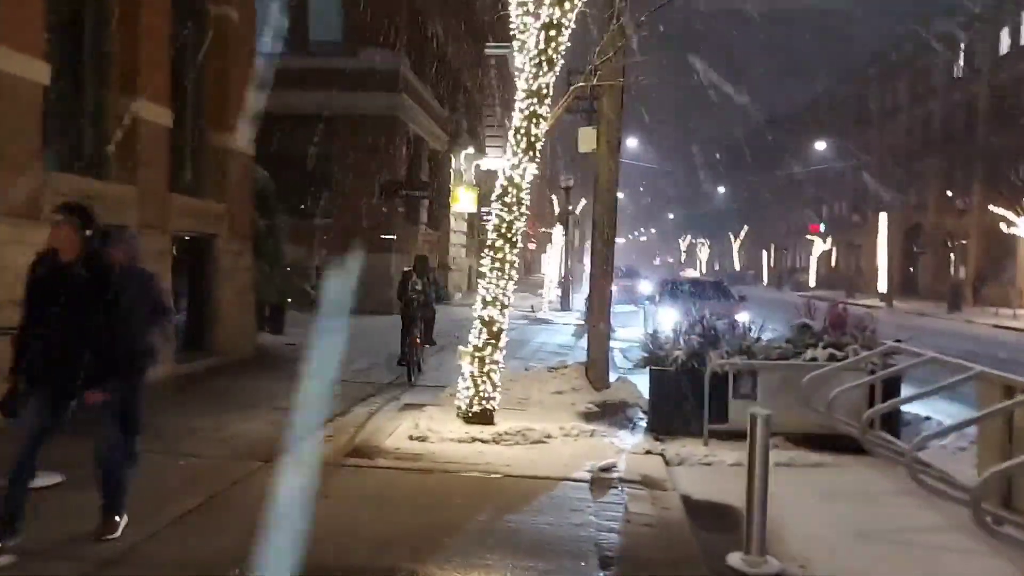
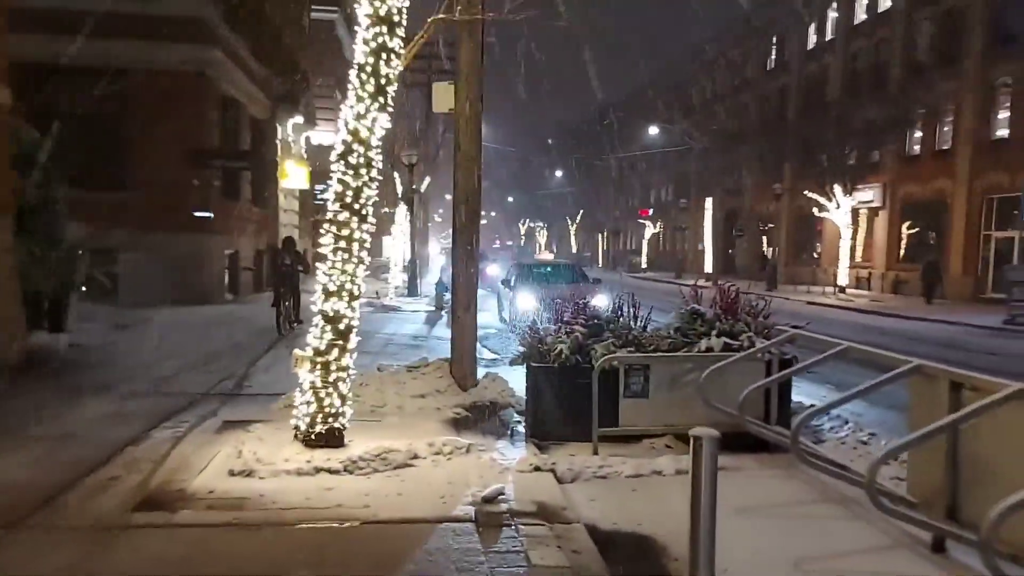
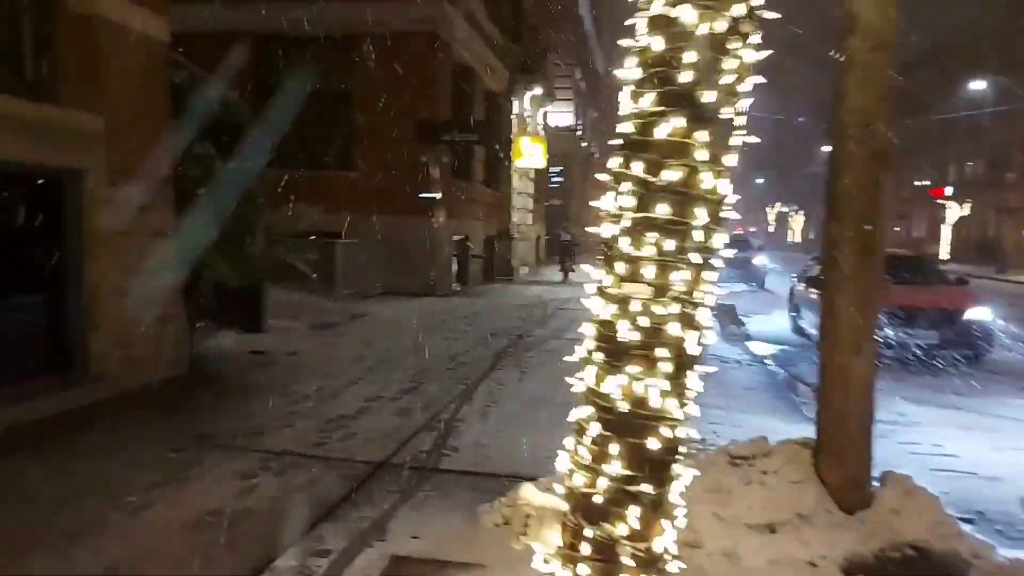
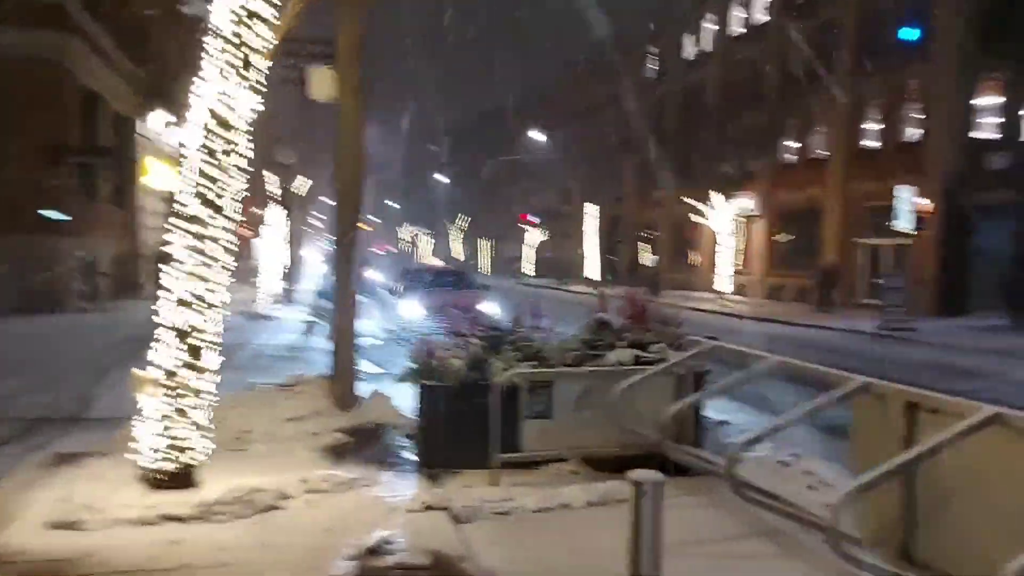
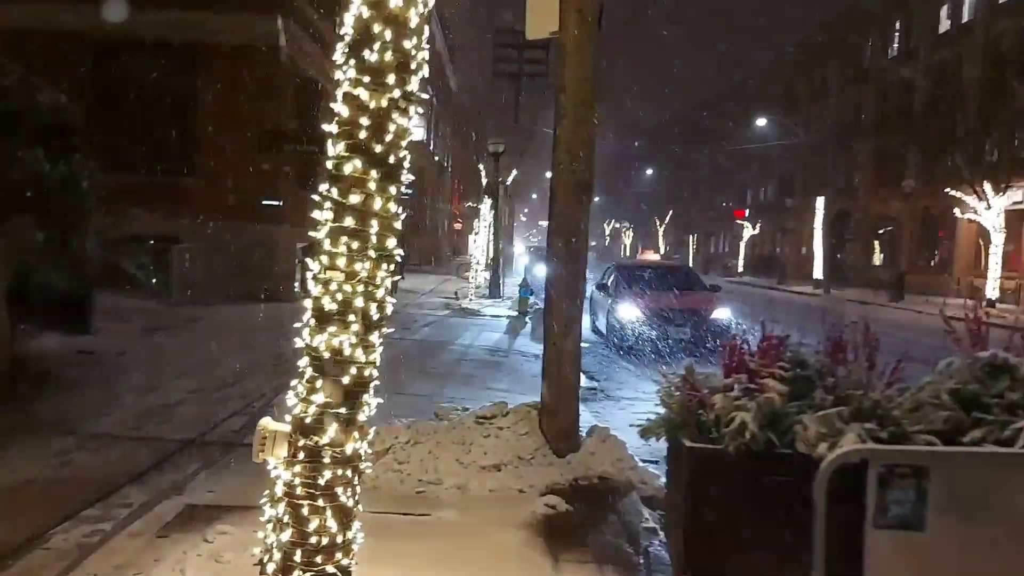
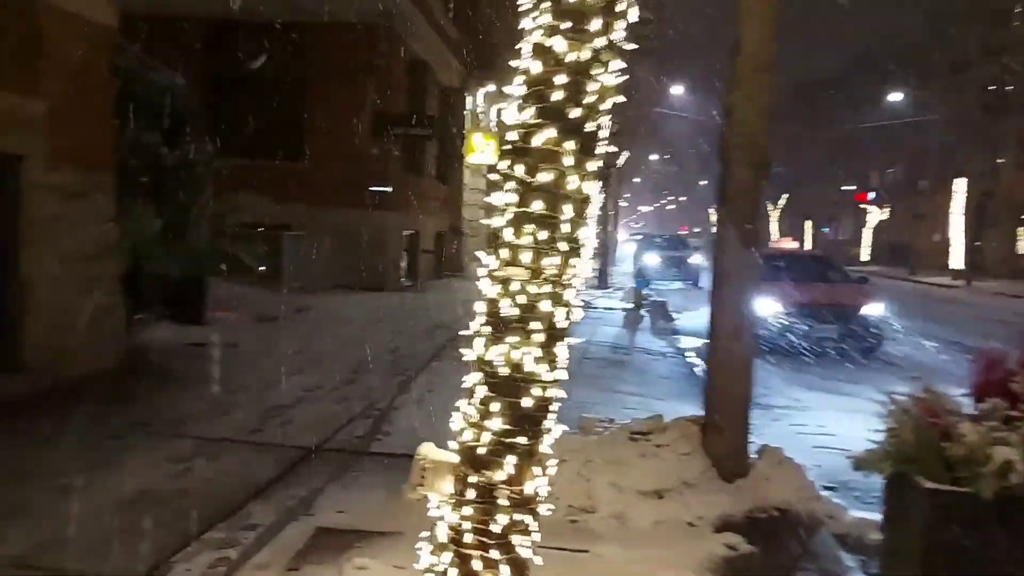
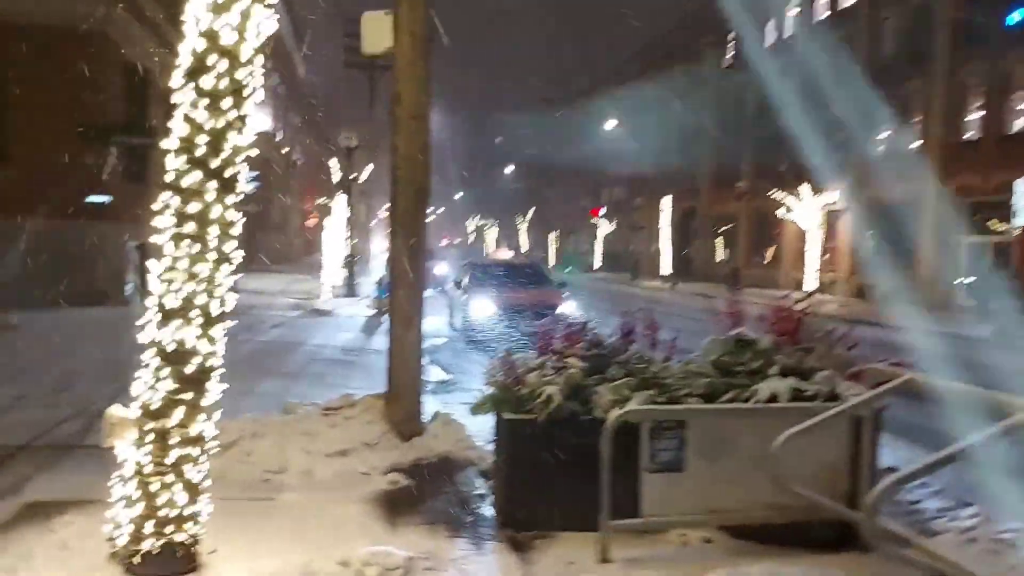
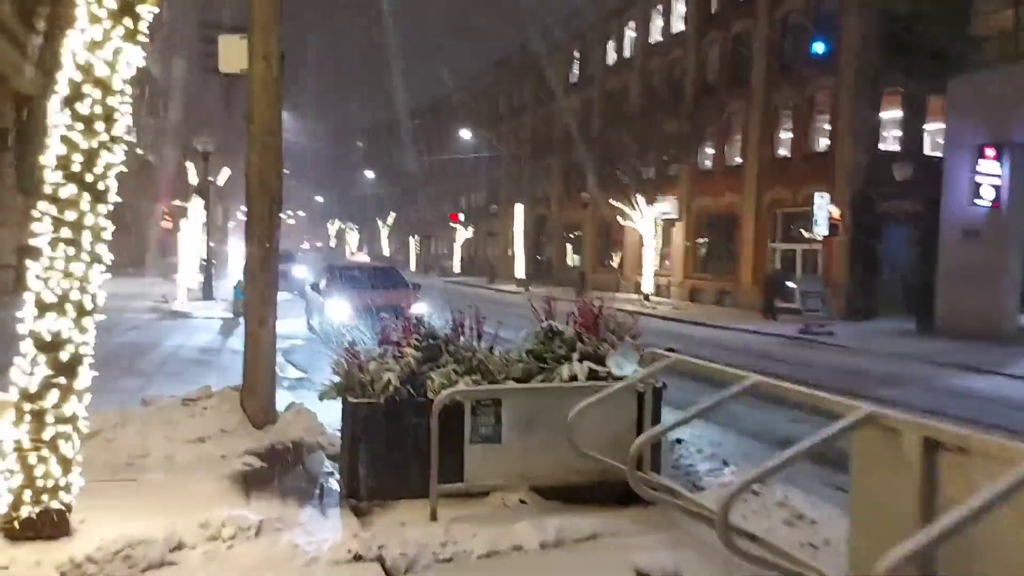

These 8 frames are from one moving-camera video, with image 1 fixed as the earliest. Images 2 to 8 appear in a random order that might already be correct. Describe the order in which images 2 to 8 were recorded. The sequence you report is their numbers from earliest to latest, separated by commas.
2, 4, 8, 7, 5, 6, 3
